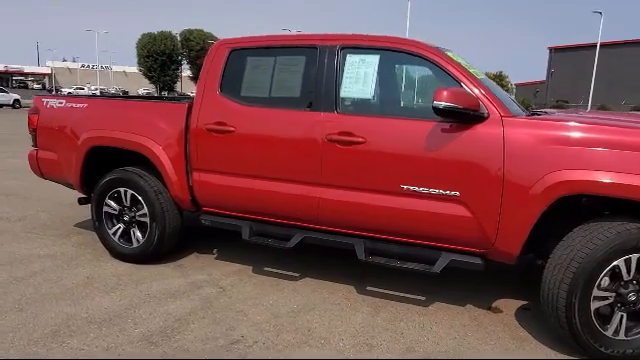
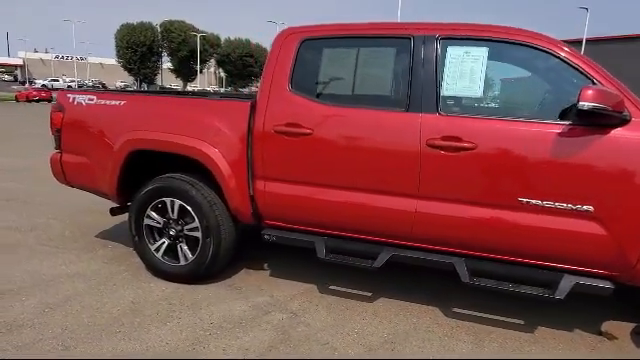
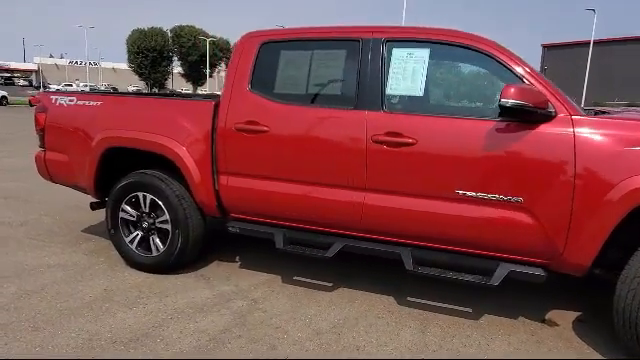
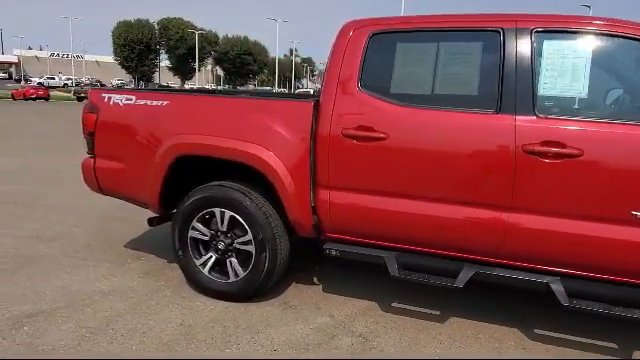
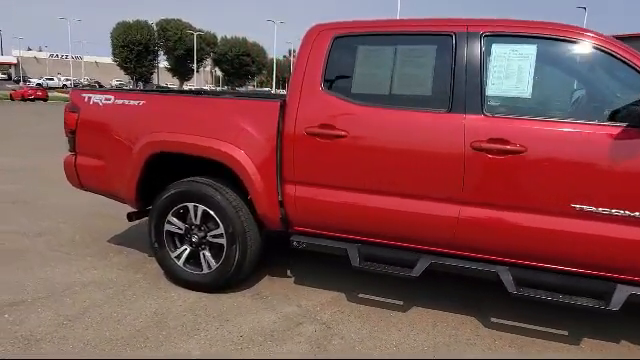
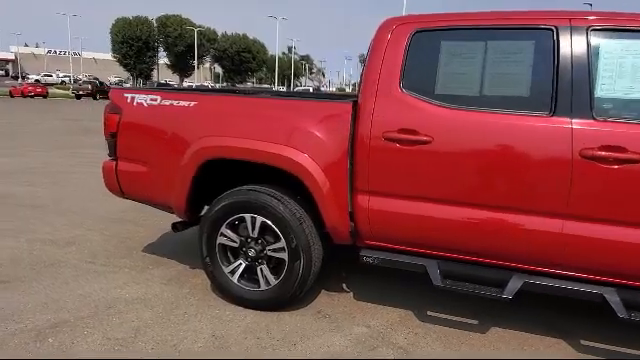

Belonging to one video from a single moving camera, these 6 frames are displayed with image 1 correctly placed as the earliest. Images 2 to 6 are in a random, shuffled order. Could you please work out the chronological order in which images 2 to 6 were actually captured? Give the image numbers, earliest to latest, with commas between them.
3, 2, 5, 4, 6
